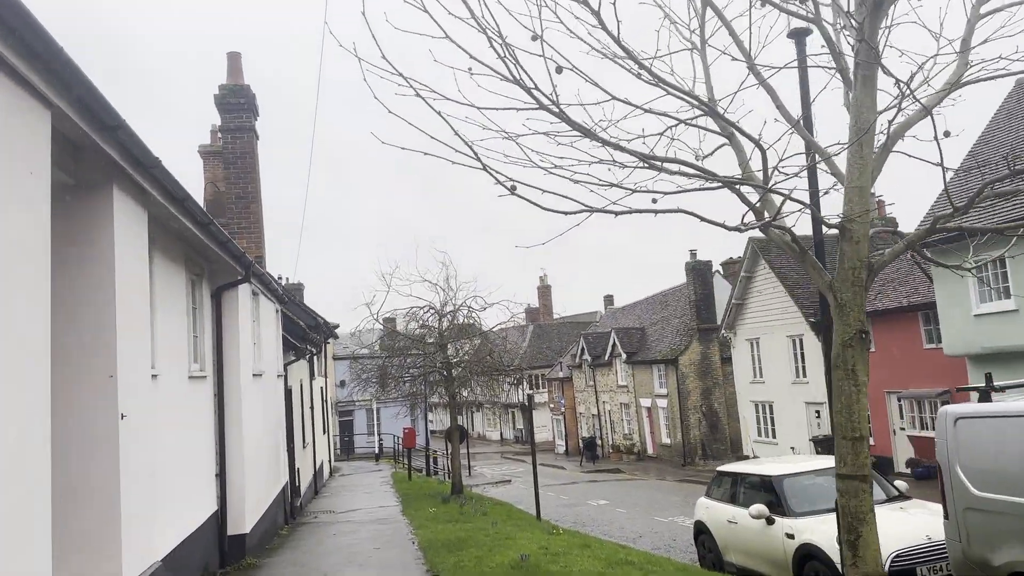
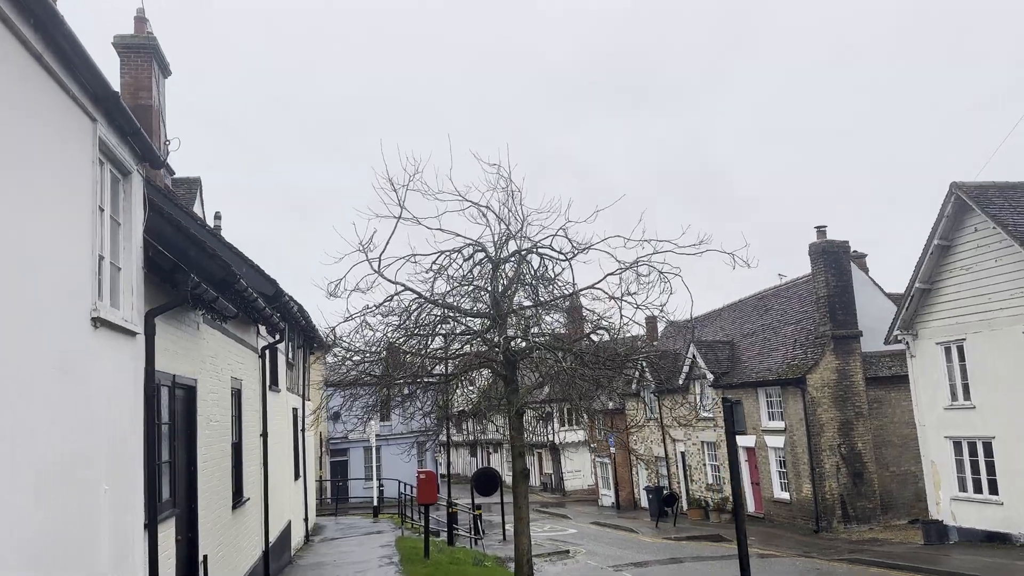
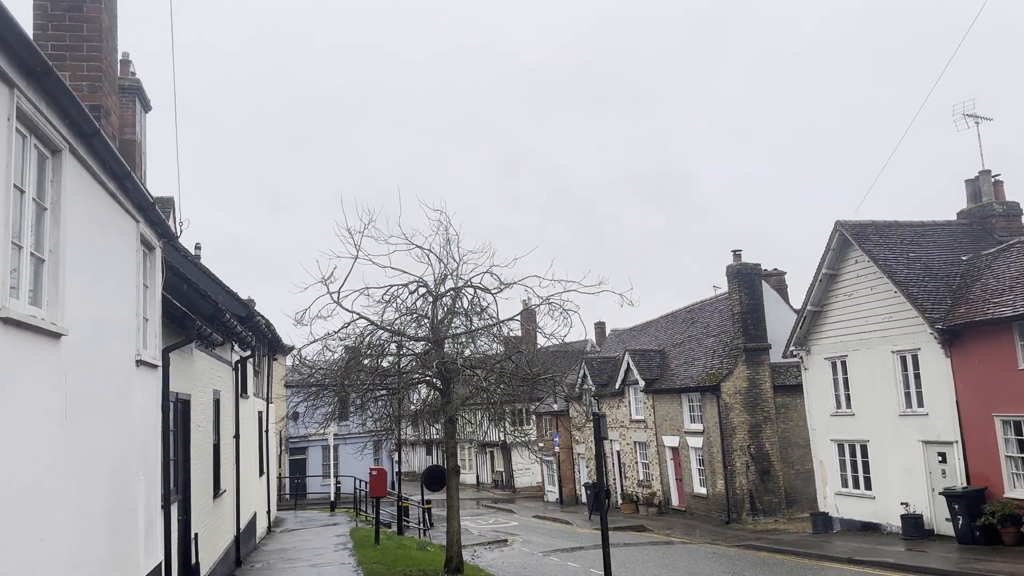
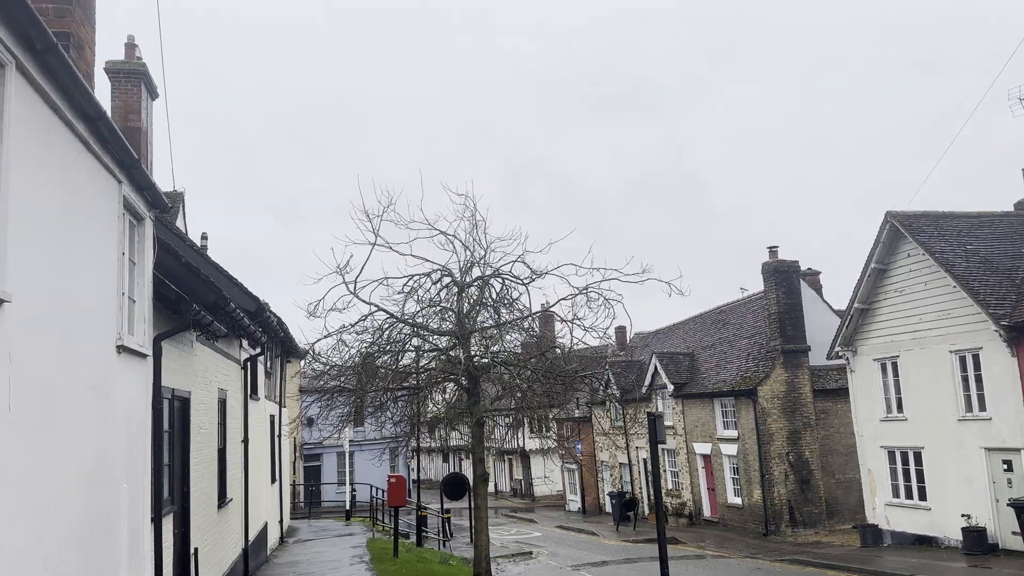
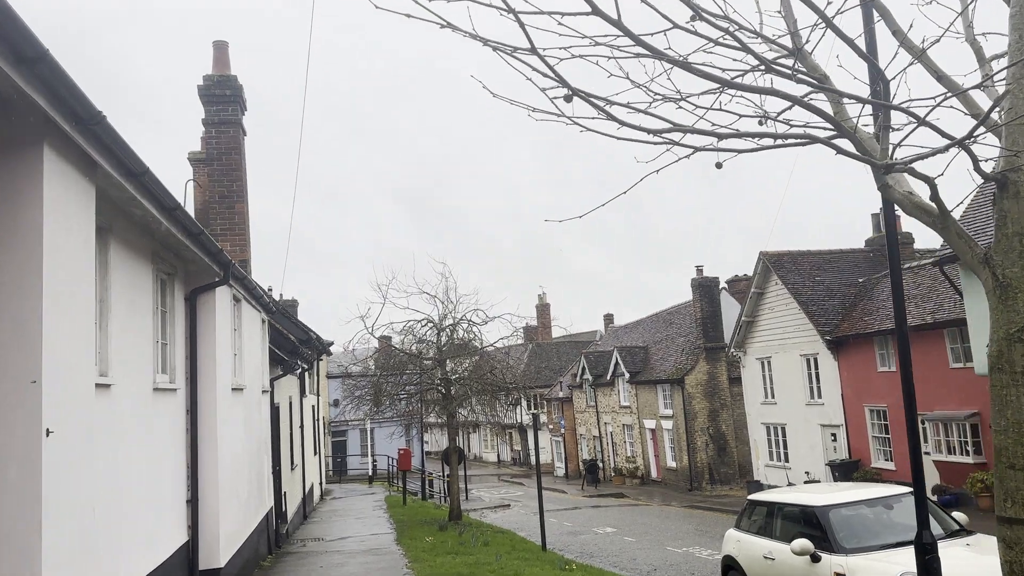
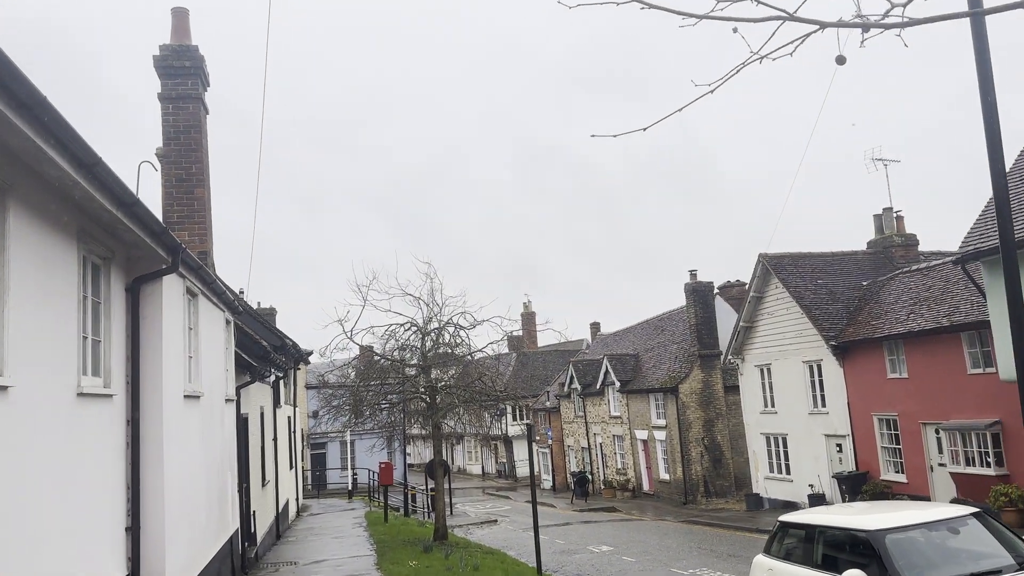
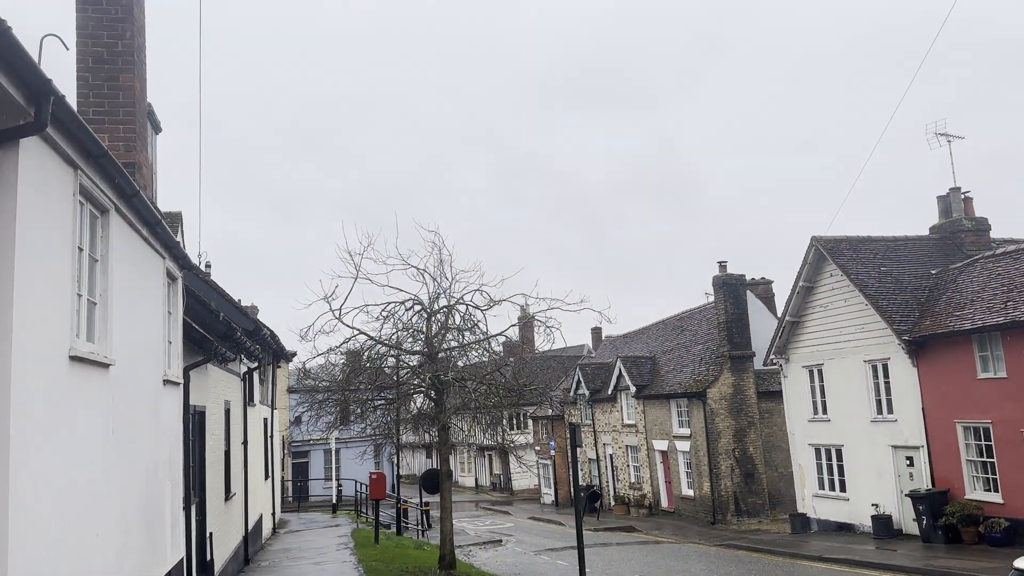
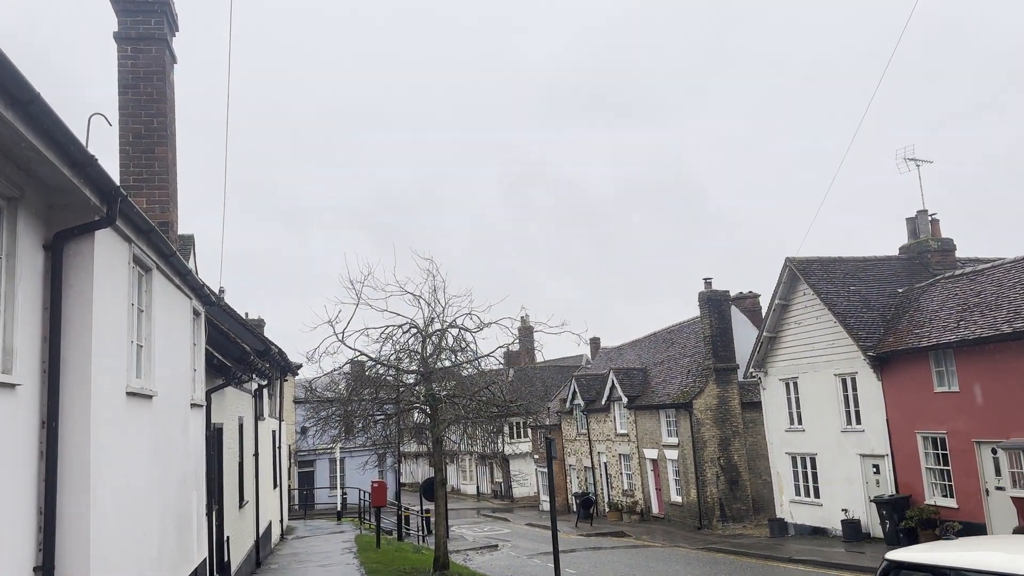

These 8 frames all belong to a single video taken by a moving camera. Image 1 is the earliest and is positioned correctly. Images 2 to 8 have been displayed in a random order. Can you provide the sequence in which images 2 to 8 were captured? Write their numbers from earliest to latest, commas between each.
5, 6, 8, 7, 3, 4, 2
